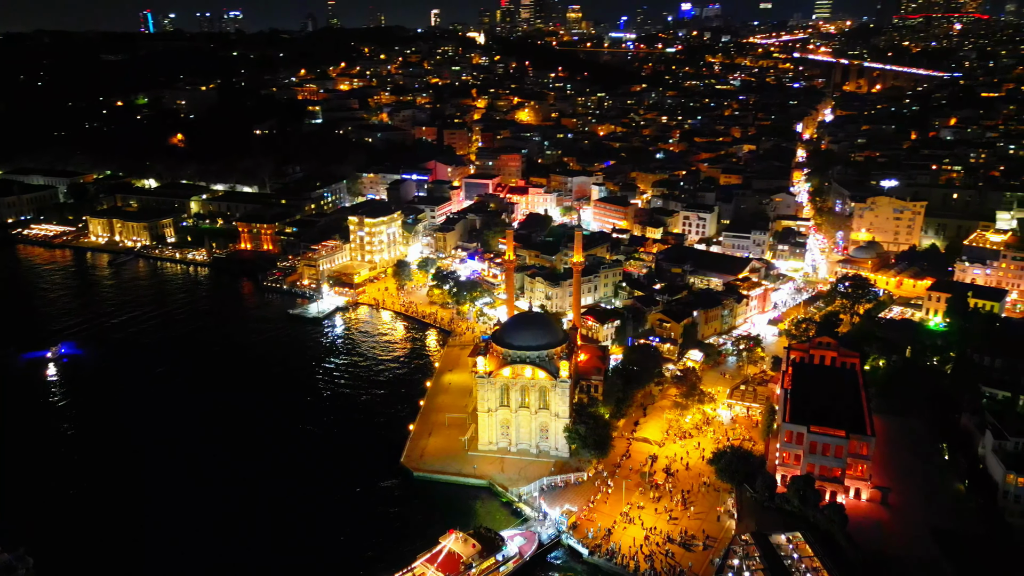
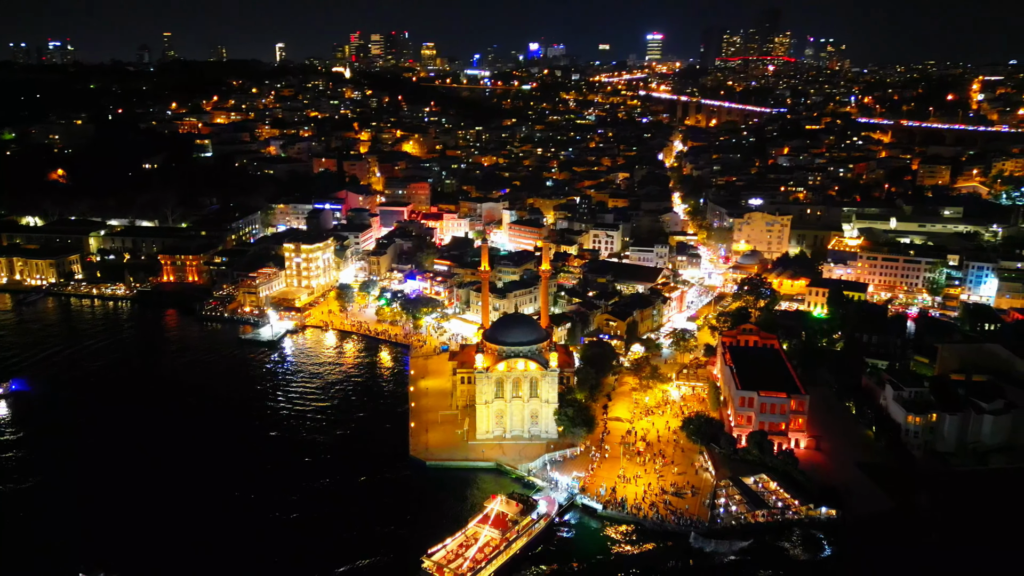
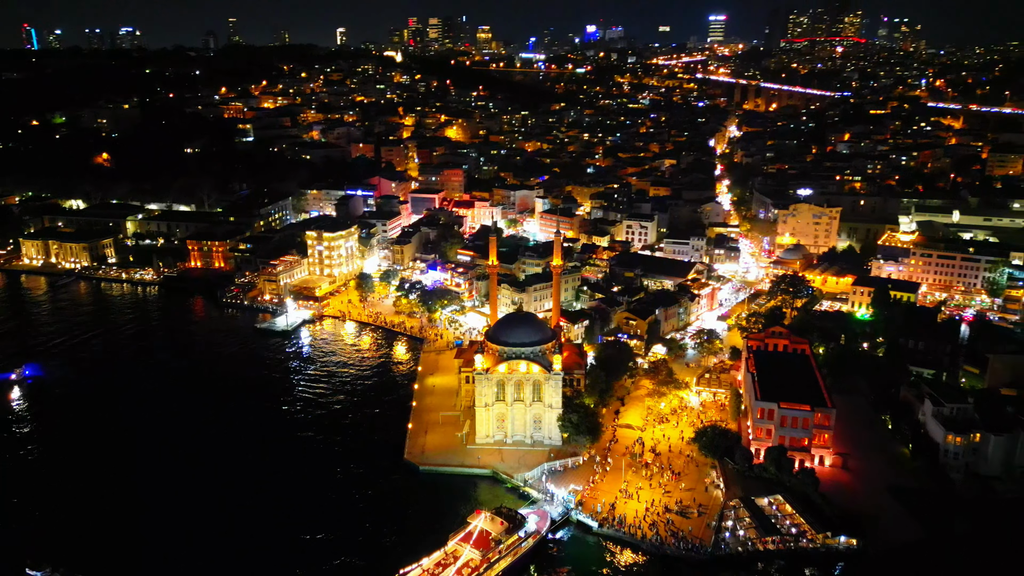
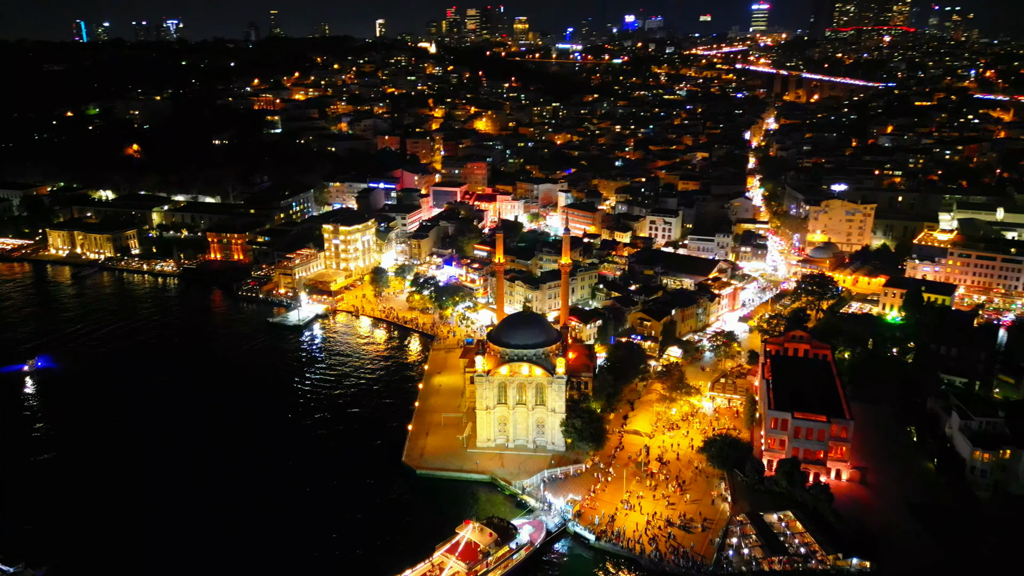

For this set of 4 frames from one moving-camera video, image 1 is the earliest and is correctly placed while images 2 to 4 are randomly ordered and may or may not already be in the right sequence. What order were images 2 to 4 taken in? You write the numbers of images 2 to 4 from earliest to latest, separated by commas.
4, 3, 2
